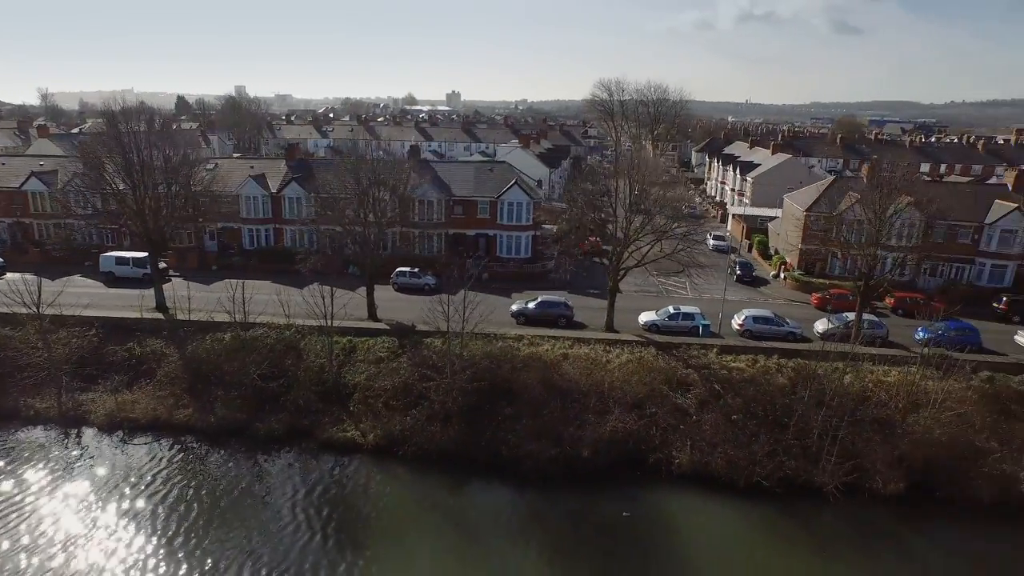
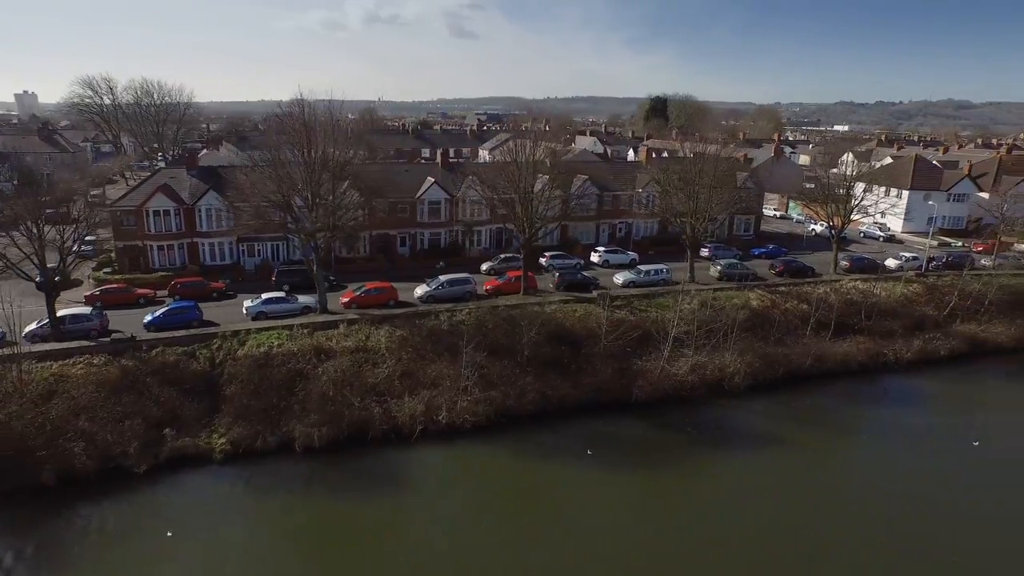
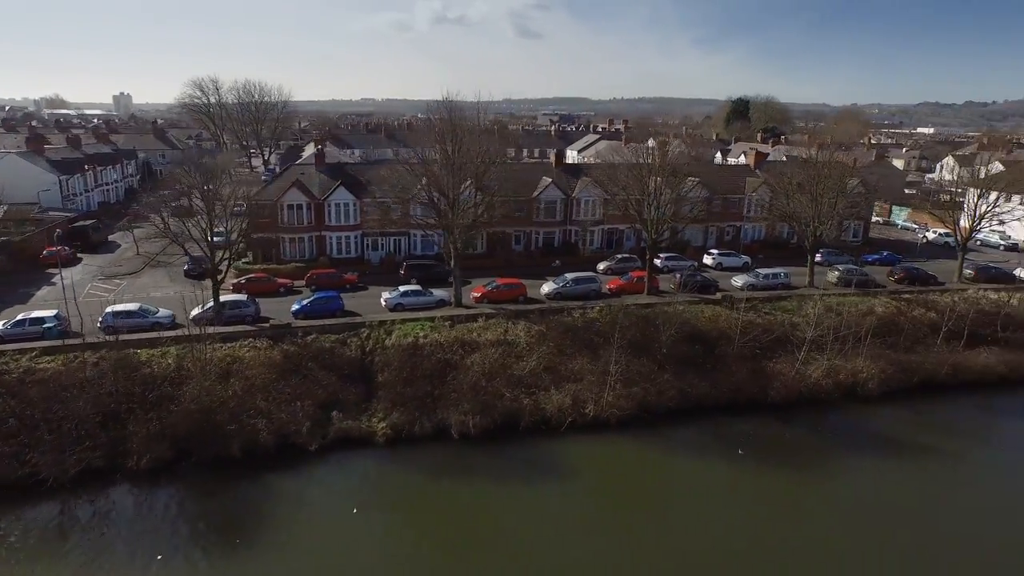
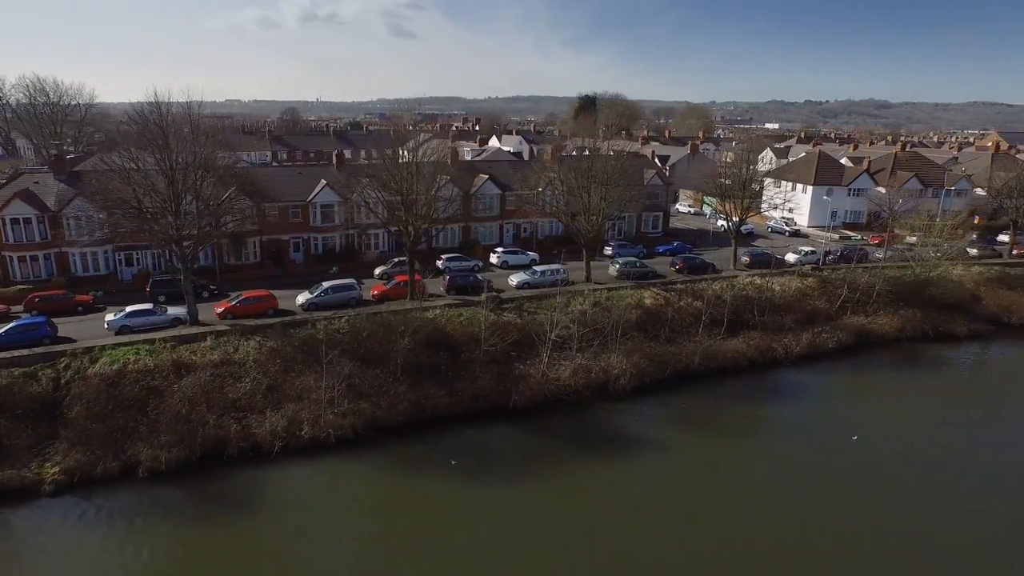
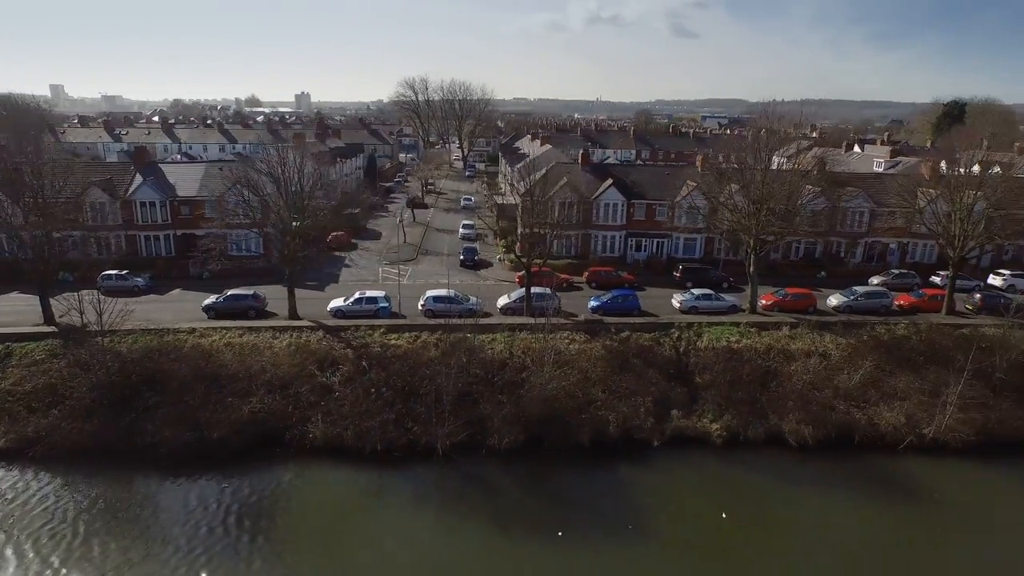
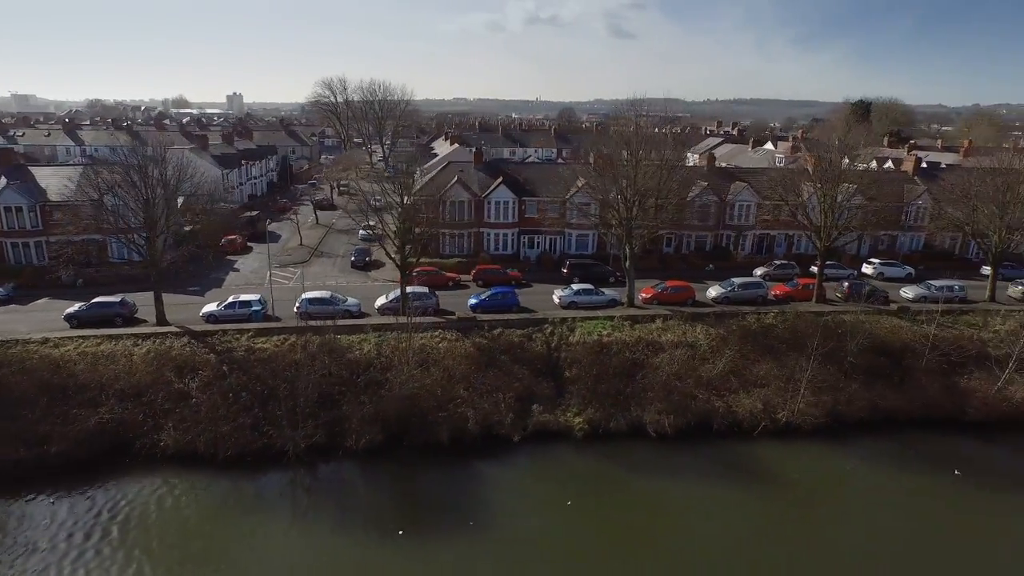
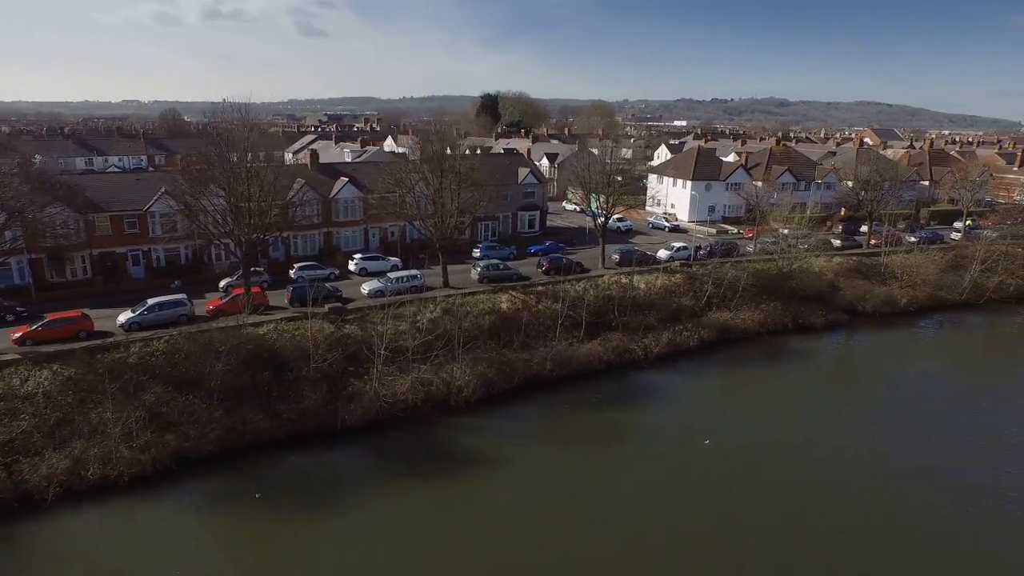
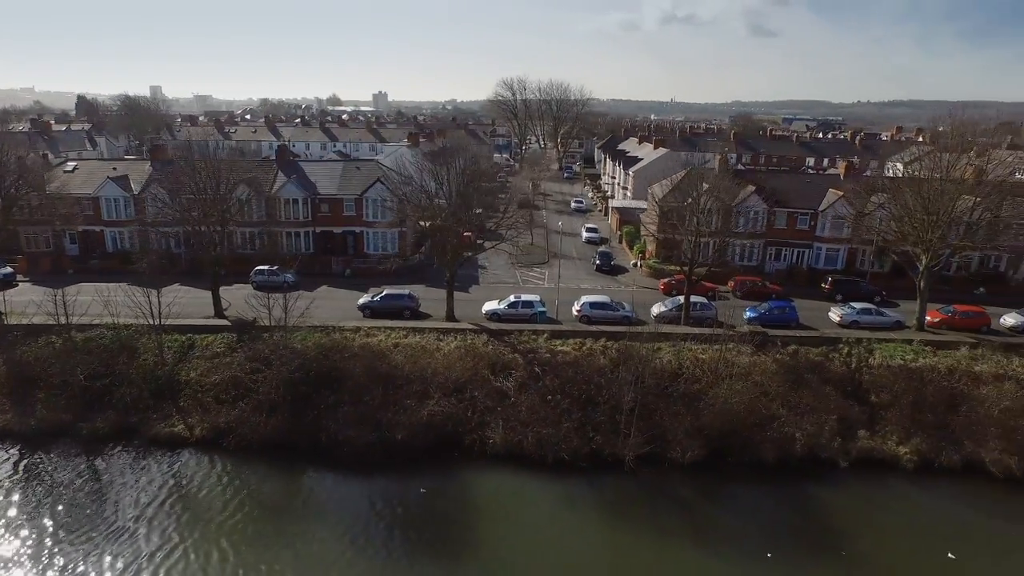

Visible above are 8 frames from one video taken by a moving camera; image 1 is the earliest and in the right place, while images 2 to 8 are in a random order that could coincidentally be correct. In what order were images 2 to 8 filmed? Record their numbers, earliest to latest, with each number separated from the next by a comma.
8, 5, 6, 3, 2, 4, 7
